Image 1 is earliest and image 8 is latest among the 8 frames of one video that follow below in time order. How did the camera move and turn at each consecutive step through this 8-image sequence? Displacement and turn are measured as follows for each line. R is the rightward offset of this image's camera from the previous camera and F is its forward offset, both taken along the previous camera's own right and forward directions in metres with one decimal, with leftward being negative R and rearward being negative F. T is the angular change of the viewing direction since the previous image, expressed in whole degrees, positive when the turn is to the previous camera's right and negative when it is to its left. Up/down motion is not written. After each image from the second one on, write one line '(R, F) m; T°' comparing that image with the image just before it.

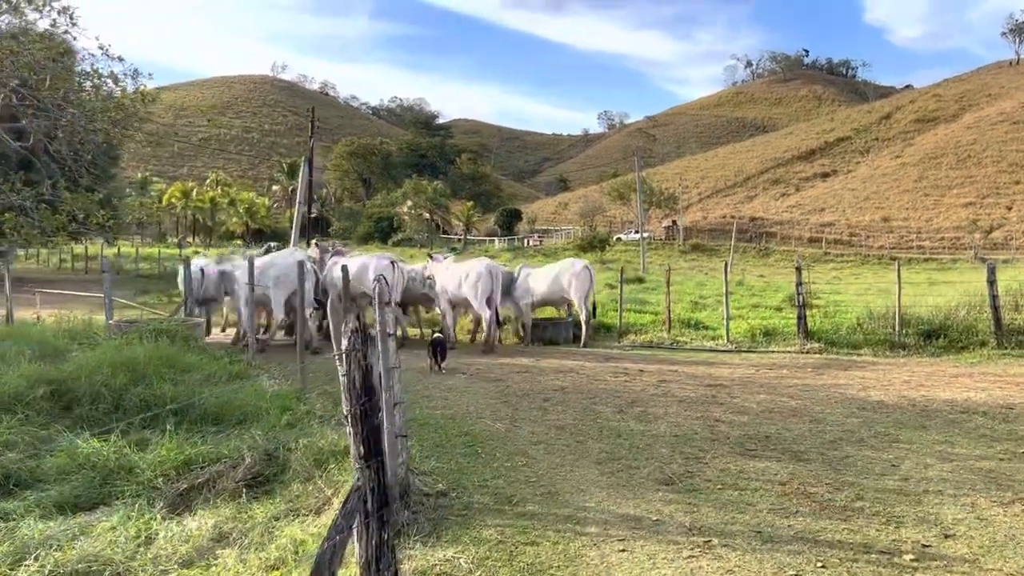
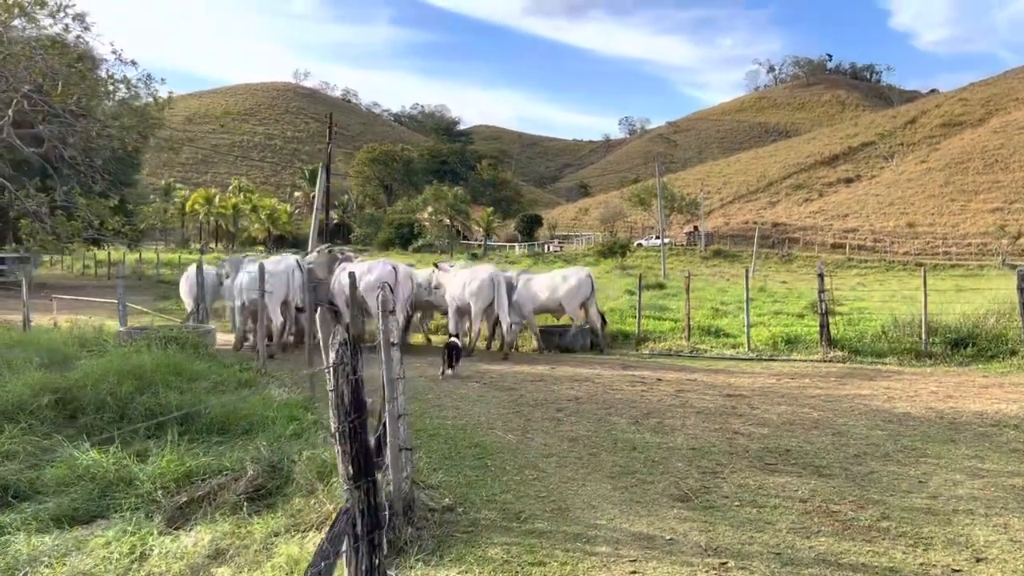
(+0.1, +0.2) m; -1°
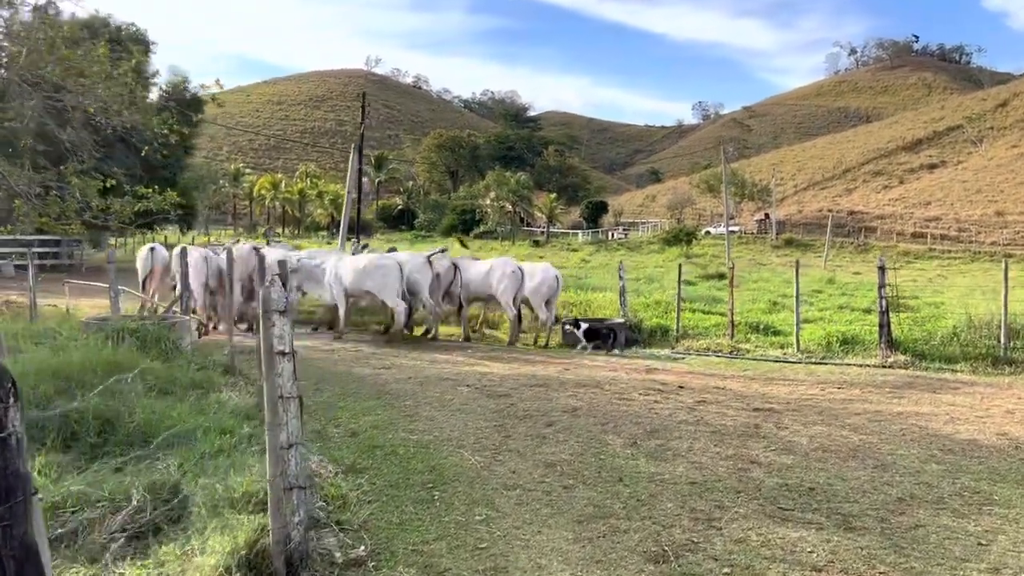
(+0.7, +1.2) m; -5°
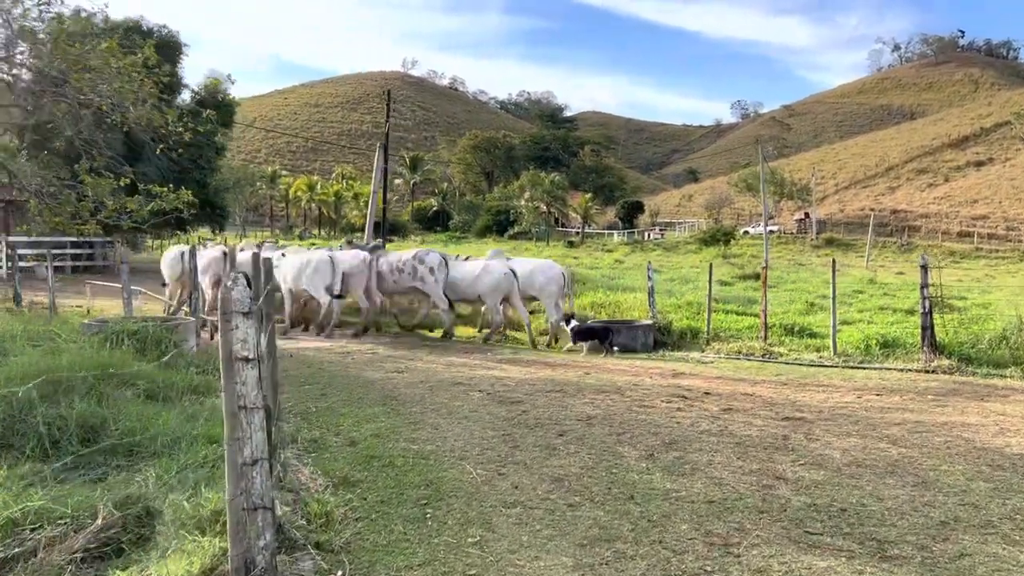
(+0.2, +0.4) m; -3°
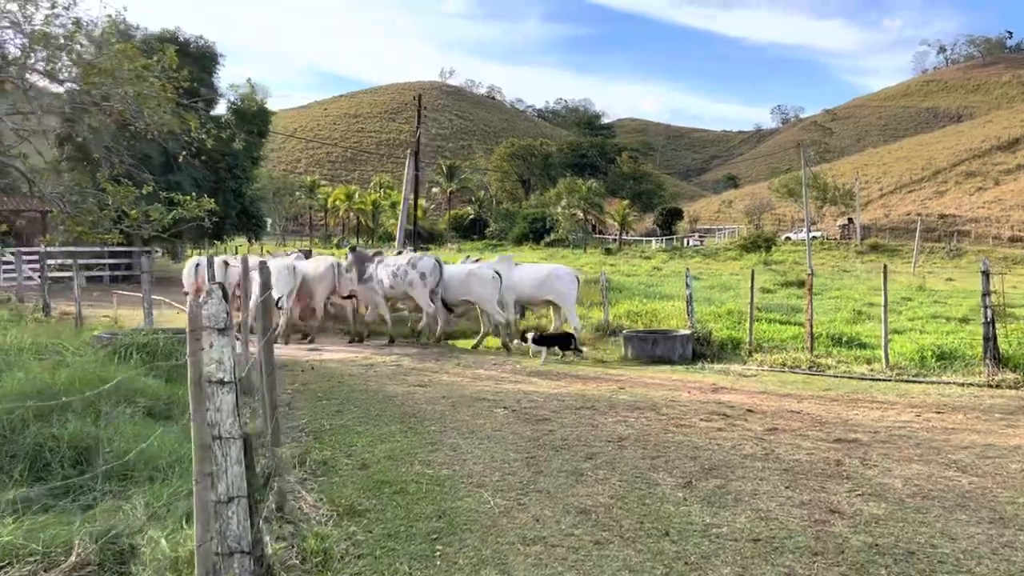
(+0.1, +0.5) m; -3°
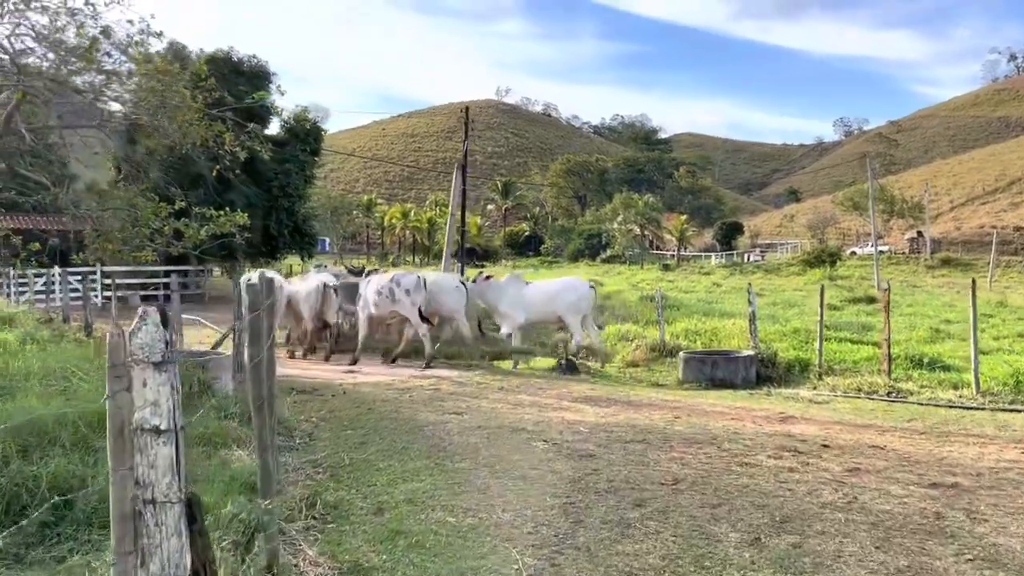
(+0.1, +0.7) m; -4°
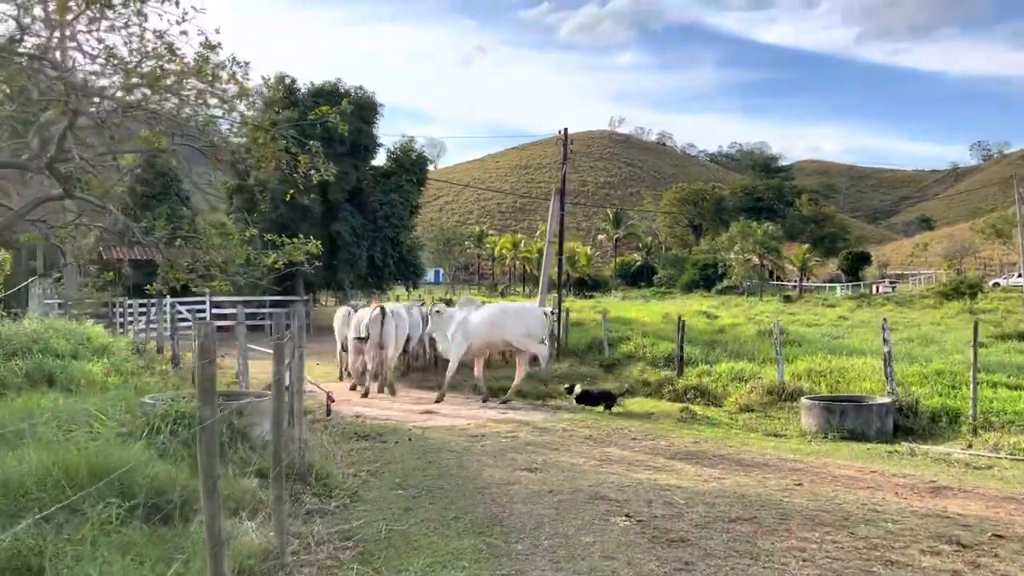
(+0.2, +1.2) m; -8°
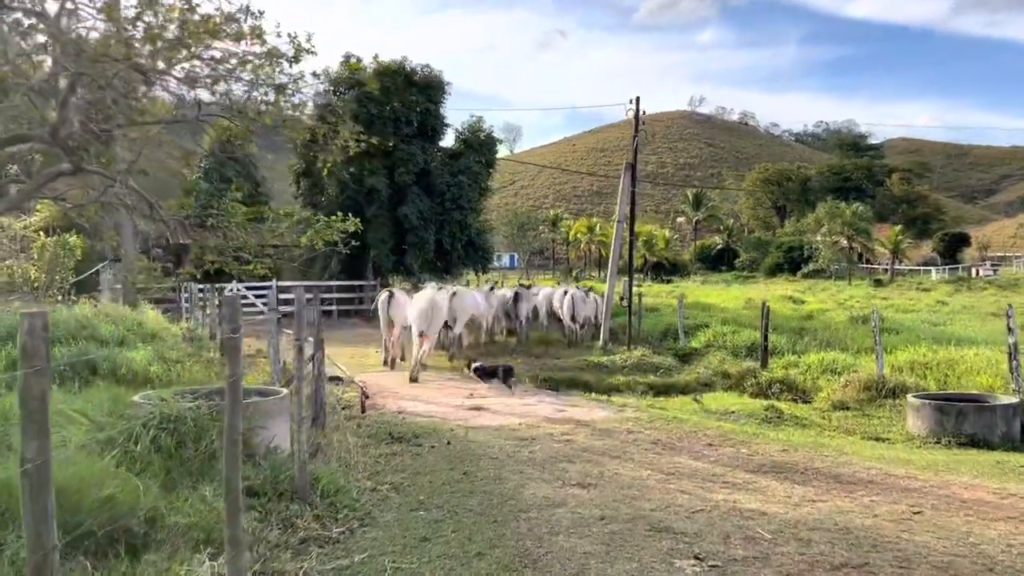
(+0.2, +1.1) m; -5°
